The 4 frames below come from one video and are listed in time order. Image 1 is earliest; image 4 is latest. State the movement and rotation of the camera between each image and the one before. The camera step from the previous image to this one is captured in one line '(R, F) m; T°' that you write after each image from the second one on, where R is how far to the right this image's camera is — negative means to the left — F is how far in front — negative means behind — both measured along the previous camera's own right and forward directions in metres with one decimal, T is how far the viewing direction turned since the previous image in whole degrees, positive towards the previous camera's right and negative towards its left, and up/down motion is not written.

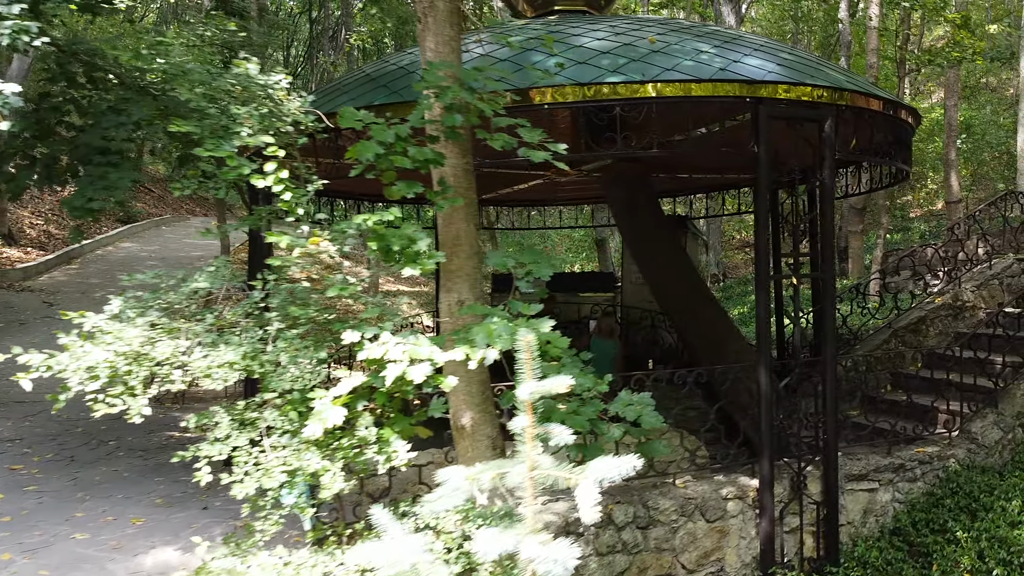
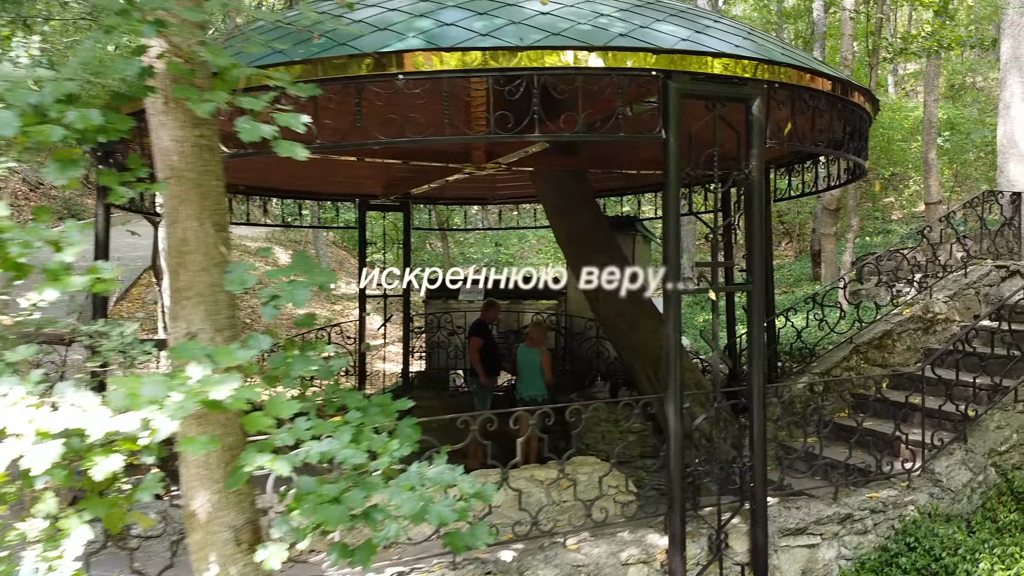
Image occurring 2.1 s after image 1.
(+0.6, +0.8) m; +1°
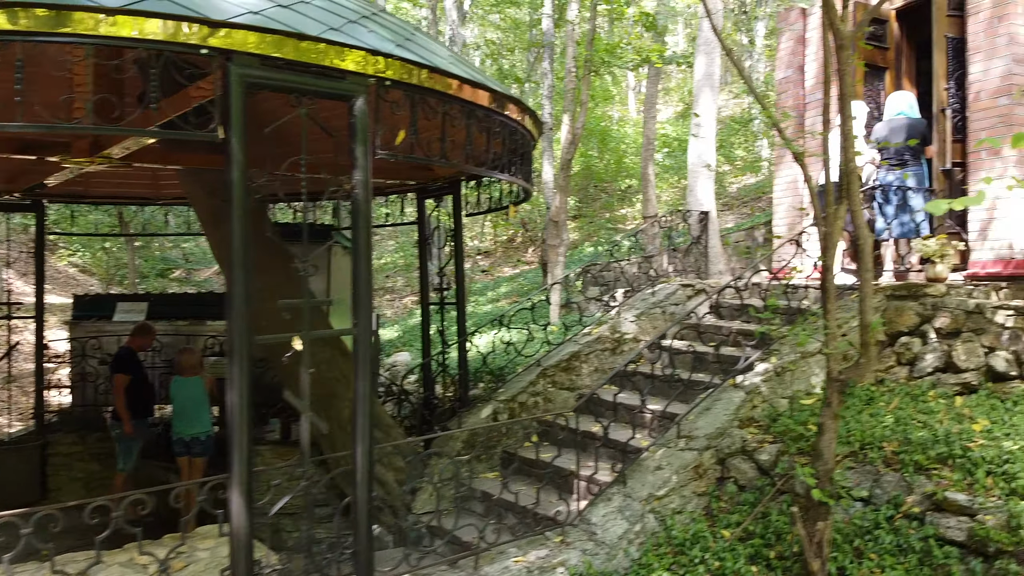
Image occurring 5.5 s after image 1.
(+0.8, +0.7) m; +15°
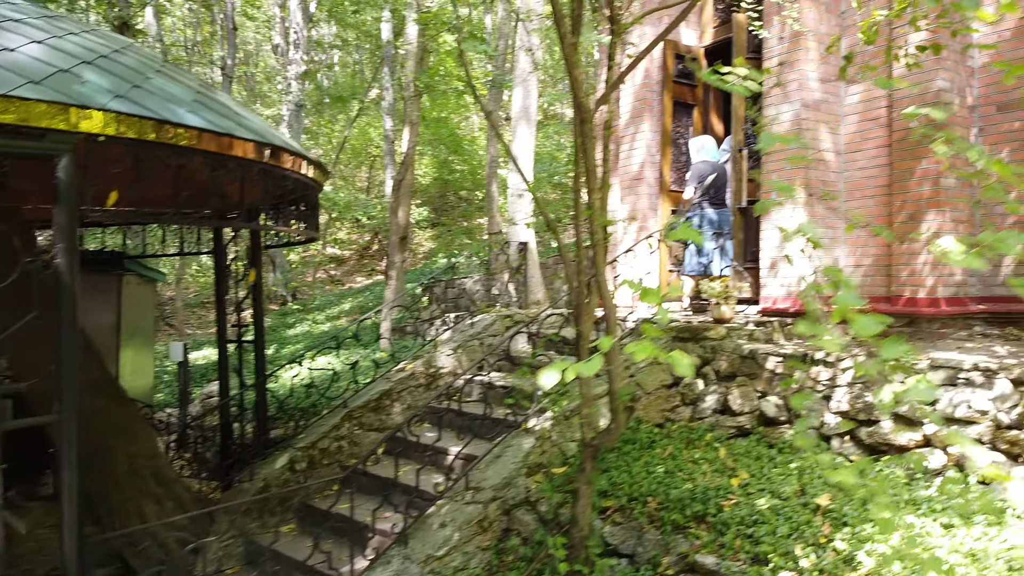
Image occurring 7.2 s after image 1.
(+0.5, +0.1) m; +8°
